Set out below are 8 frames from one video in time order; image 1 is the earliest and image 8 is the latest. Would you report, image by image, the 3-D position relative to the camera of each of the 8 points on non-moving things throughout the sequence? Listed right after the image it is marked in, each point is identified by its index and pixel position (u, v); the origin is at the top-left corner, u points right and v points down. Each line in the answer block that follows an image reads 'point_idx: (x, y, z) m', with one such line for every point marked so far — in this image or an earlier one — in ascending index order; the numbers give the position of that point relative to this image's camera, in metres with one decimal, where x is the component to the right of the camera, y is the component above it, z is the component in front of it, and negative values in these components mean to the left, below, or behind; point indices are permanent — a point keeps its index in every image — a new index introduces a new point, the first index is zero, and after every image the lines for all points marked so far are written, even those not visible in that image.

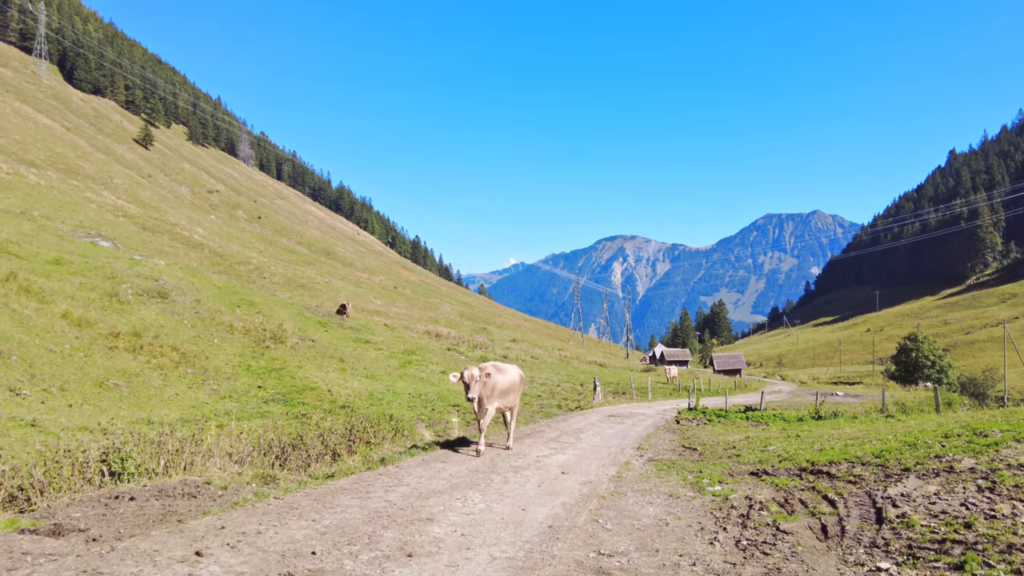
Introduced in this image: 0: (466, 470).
0: (-1.3, -5.5, +15.7) m
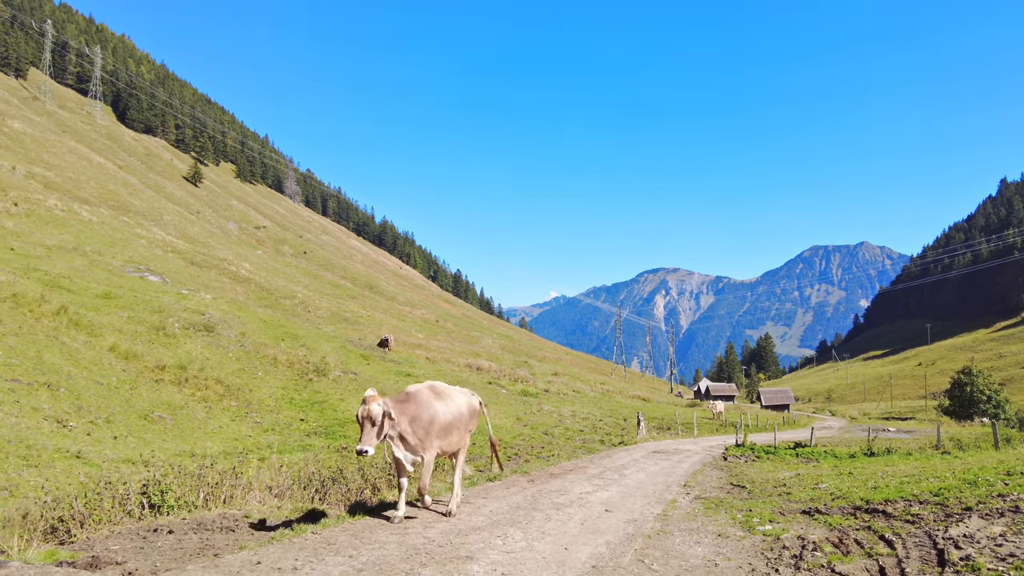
0: (0.0, -6.4, +15.0) m
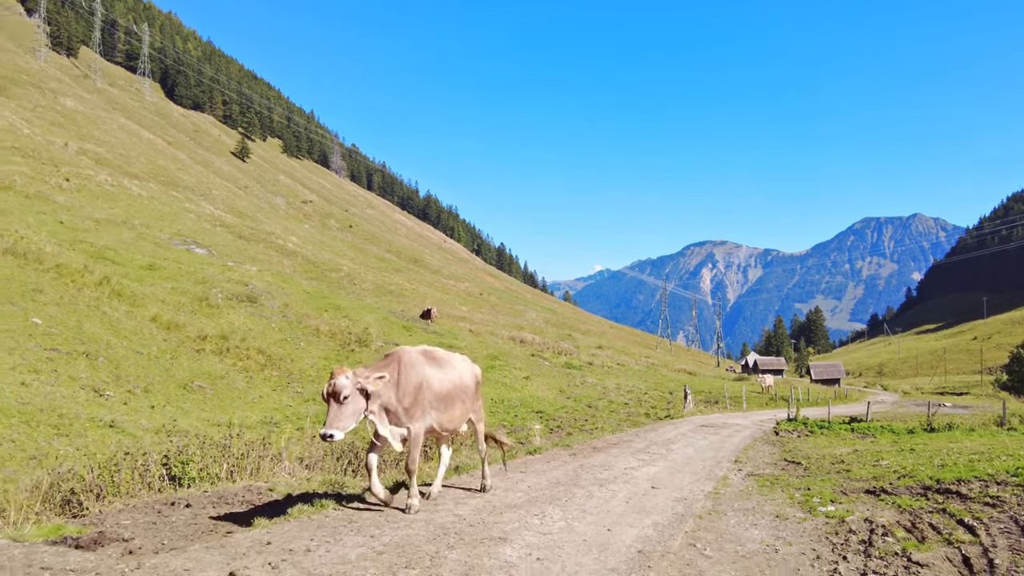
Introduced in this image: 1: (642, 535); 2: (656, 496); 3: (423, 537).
0: (+1.0, -5.5, +14.5) m
1: (+2.6, -5.1, +10.6) m
2: (+3.9, -5.7, +14.0) m
3: (-1.6, -4.5, +9.2) m
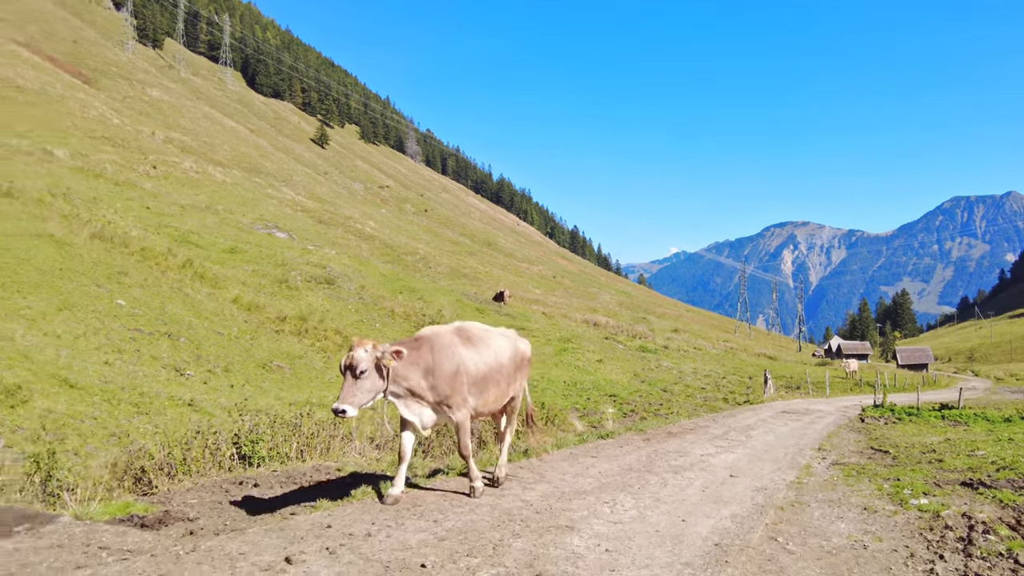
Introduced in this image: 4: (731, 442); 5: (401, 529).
0: (+2.9, -4.9, +13.8) m
1: (+4.0, -4.7, +9.6) m
2: (+5.7, -5.2, +12.9) m
3: (-0.4, -4.1, +8.9) m
4: (+8.1, -5.8, +18.5) m
5: (-1.7, -3.9, +8.2) m
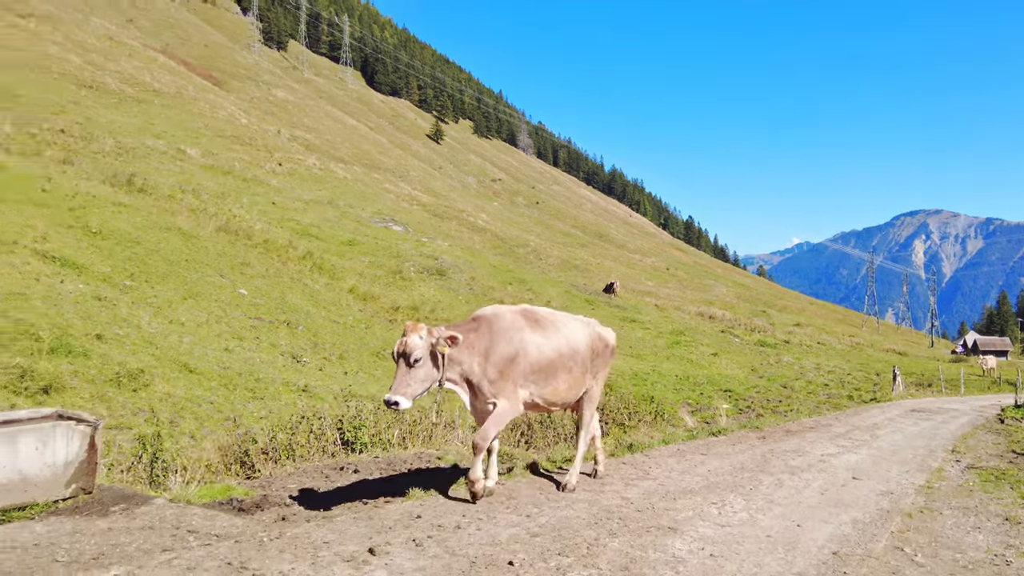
0: (+5.2, -4.7, +12.5) m
1: (+5.5, -4.6, +8.3) m
2: (+7.8, -5.0, +11.2) m
3: (+1.1, -4.0, +8.3) m
4: (+11.2, -5.6, +16.3) m
5: (-0.3, -3.7, +7.9) m
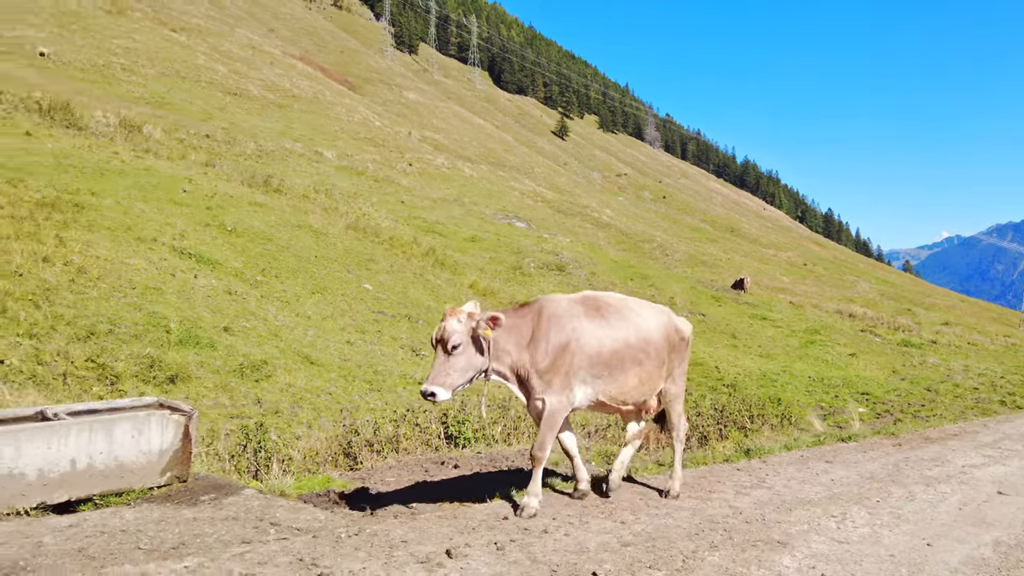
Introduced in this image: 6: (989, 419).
0: (+7.2, -4.8, +11.0) m
1: (+6.7, -4.7, +6.8) m
2: (+9.5, -5.1, +9.2) m
3: (+2.4, -4.0, +7.6) m
4: (+13.8, -5.7, +13.5) m
5: (+0.9, -3.7, +7.5) m
6: (+18.8, -6.5, +19.6) m
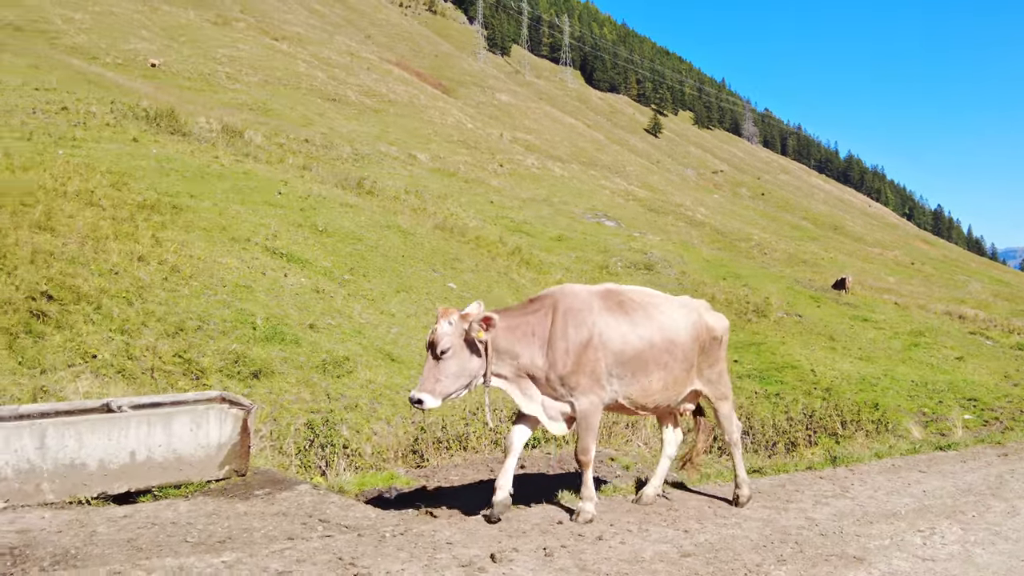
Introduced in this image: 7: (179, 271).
0: (+8.3, -4.9, +9.9) m
1: (+7.2, -4.8, +5.8) m
2: (+10.3, -5.3, +7.8) m
3: (+3.1, -4.0, +7.1) m
4: (+15.1, -5.9, +11.6) m
5: (+1.6, -3.8, +7.2) m
6: (+20.8, -6.7, +17.0) m
7: (-11.7, +0.6, +17.5) m
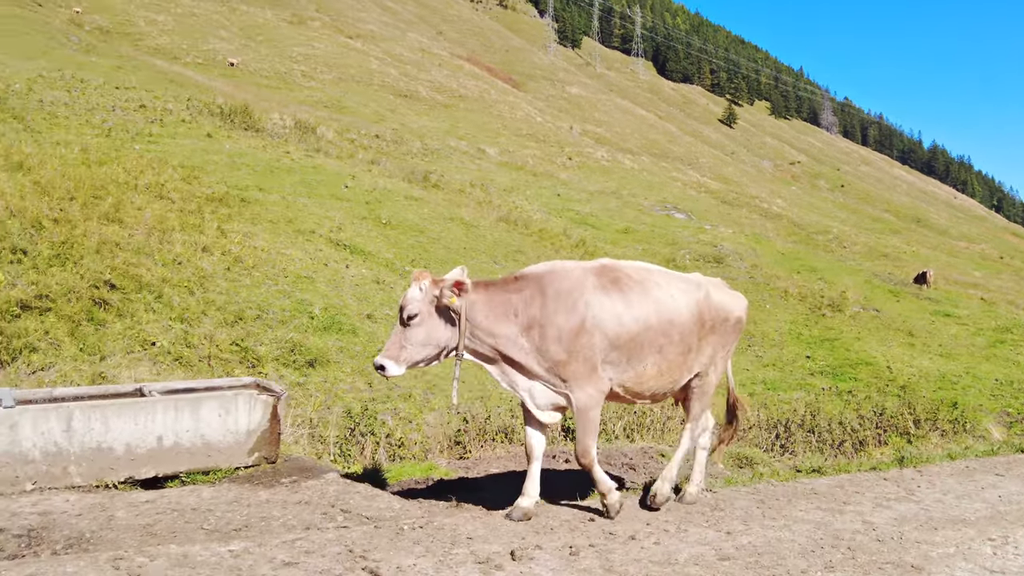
0: (+8.8, -4.9, +9.1) m
1: (+7.4, -4.9, +5.1) m
2: (+10.6, -5.3, +6.9) m
3: (+3.4, -4.0, +6.8) m
4: (+15.7, -5.9, +10.3) m
5: (+1.9, -3.7, +7.0) m
6: (+21.9, -6.7, +15.2) m
7: (-10.4, +1.0, +18.3) m
